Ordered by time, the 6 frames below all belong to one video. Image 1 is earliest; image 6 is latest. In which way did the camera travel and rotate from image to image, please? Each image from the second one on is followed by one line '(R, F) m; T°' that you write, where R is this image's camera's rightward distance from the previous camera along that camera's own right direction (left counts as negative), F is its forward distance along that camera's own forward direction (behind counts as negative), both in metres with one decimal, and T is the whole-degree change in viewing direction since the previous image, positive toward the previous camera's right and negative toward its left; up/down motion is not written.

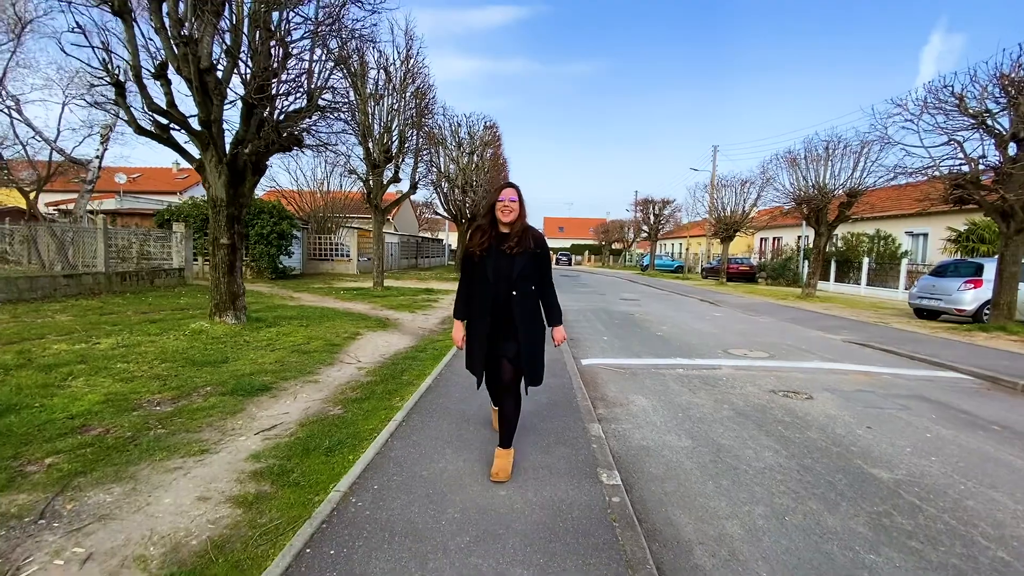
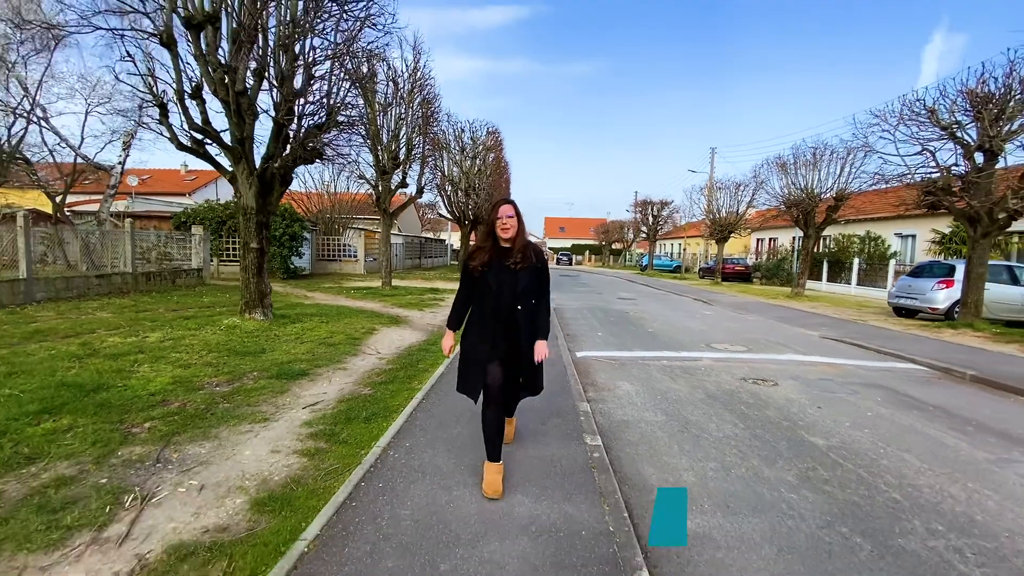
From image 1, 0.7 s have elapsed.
(0.0, -0.9) m; 0°
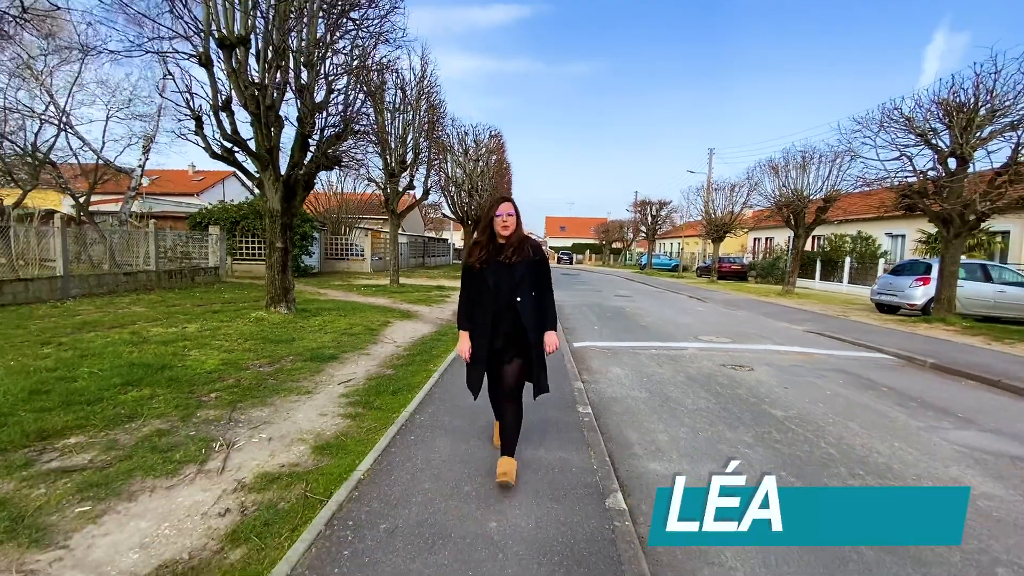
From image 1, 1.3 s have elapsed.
(0.0, -0.9) m; 0°
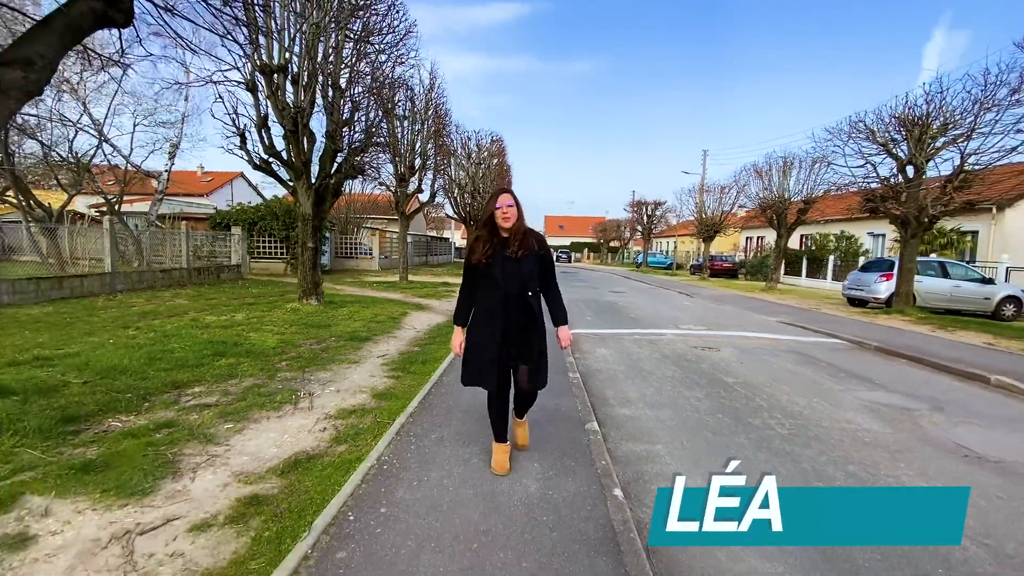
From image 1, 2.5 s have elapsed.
(-0.1, -1.4) m; 0°
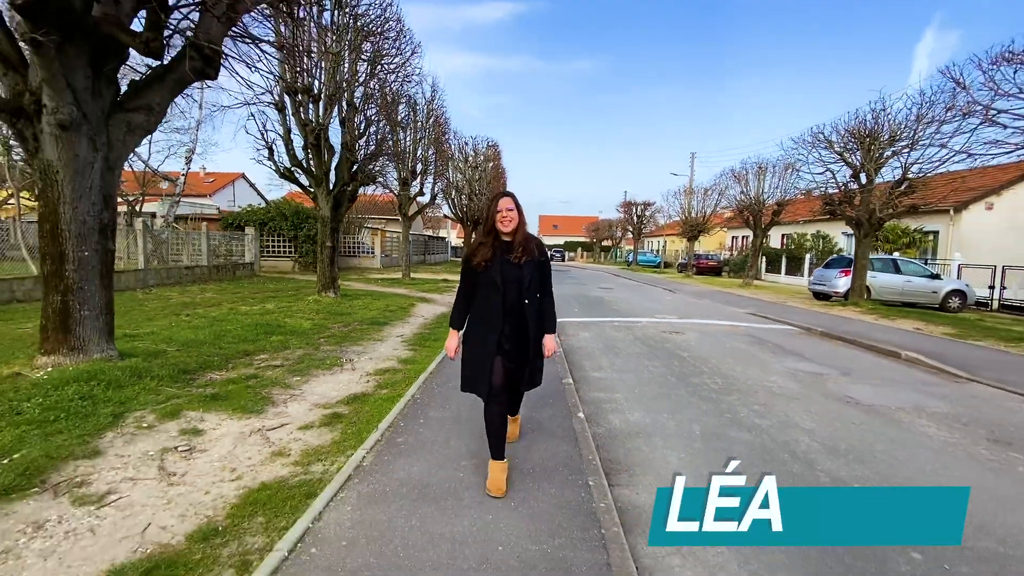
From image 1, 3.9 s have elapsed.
(0.0, -1.6) m; +1°
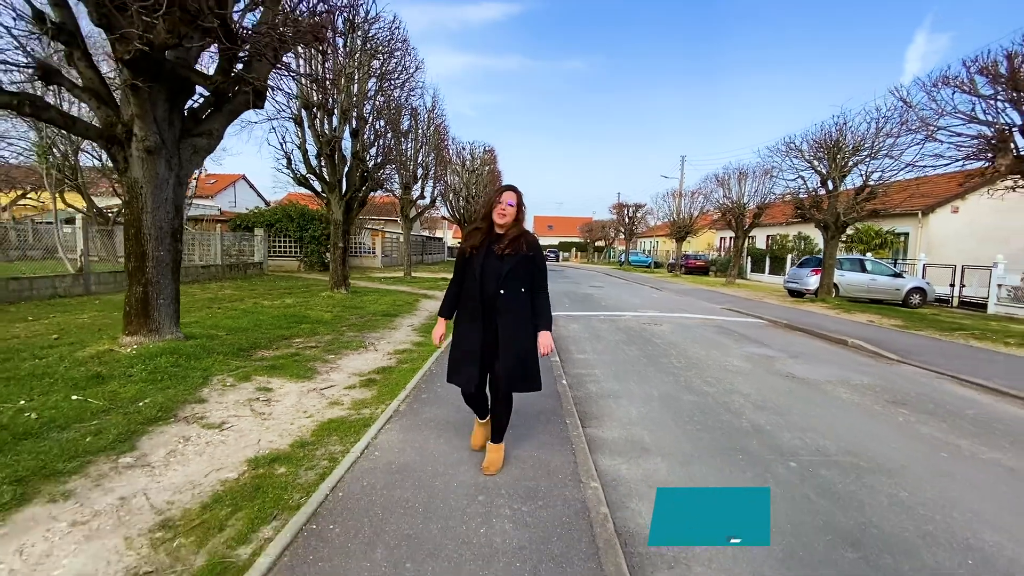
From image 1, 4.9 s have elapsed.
(0.0, -1.3) m; +1°
